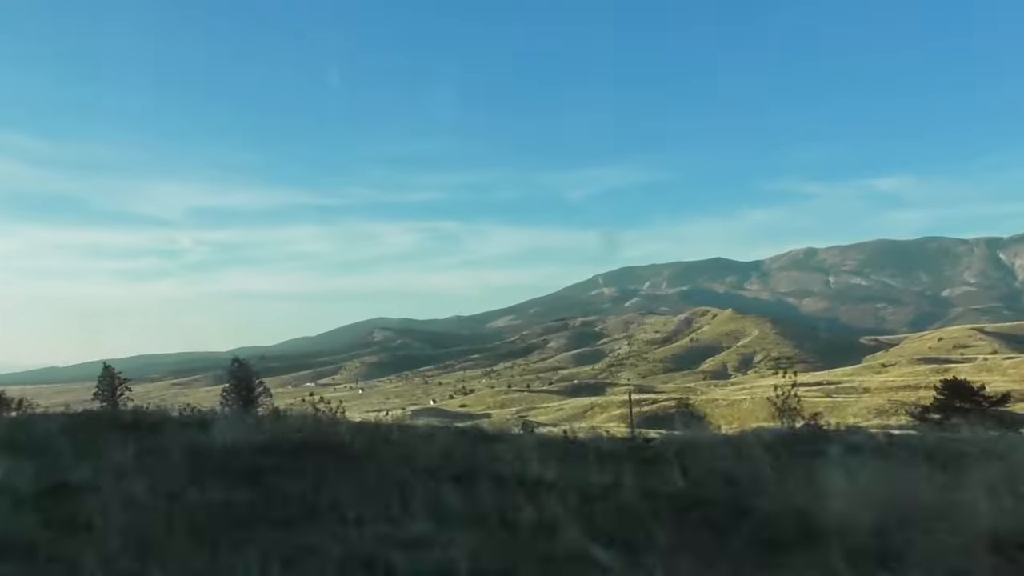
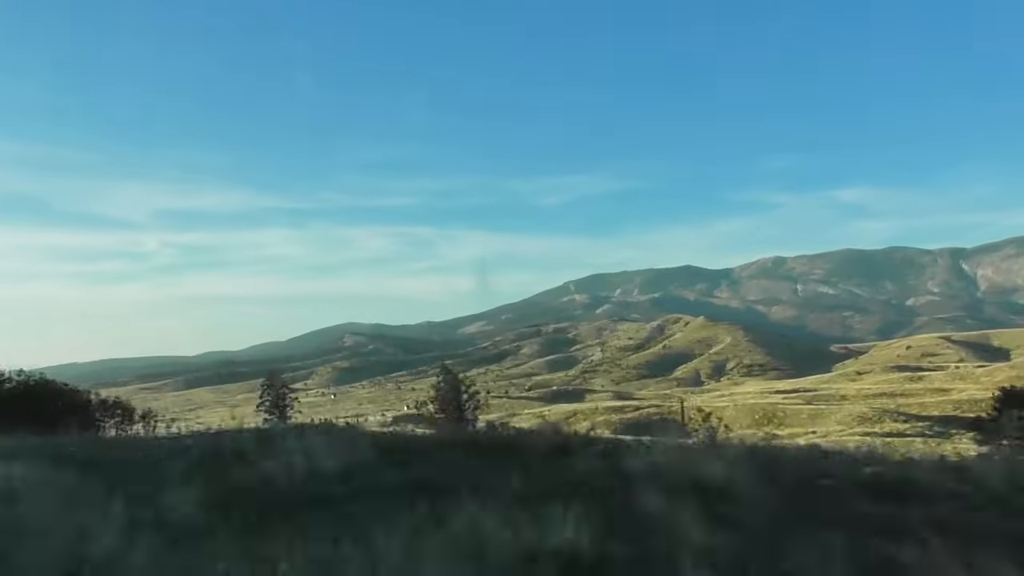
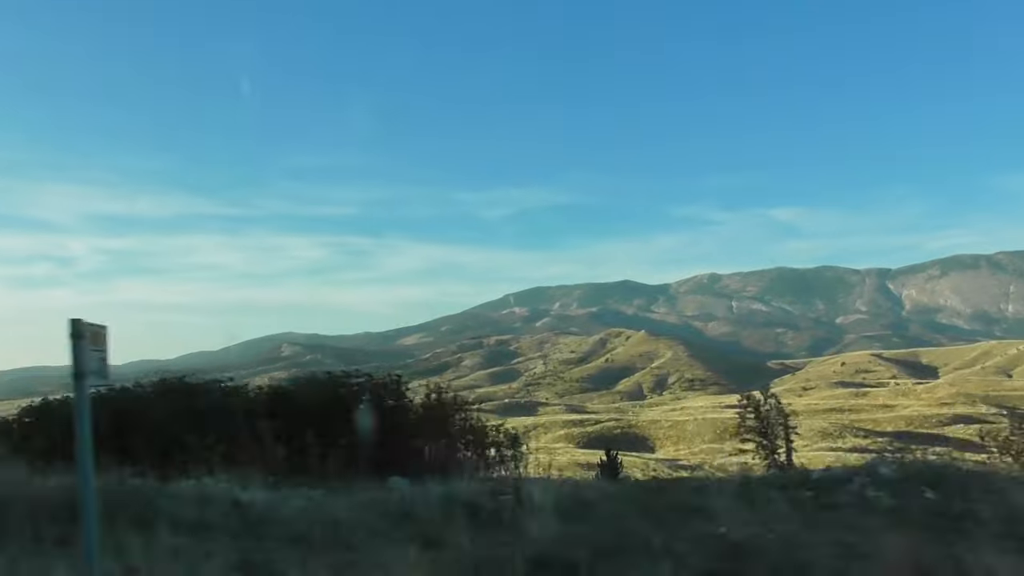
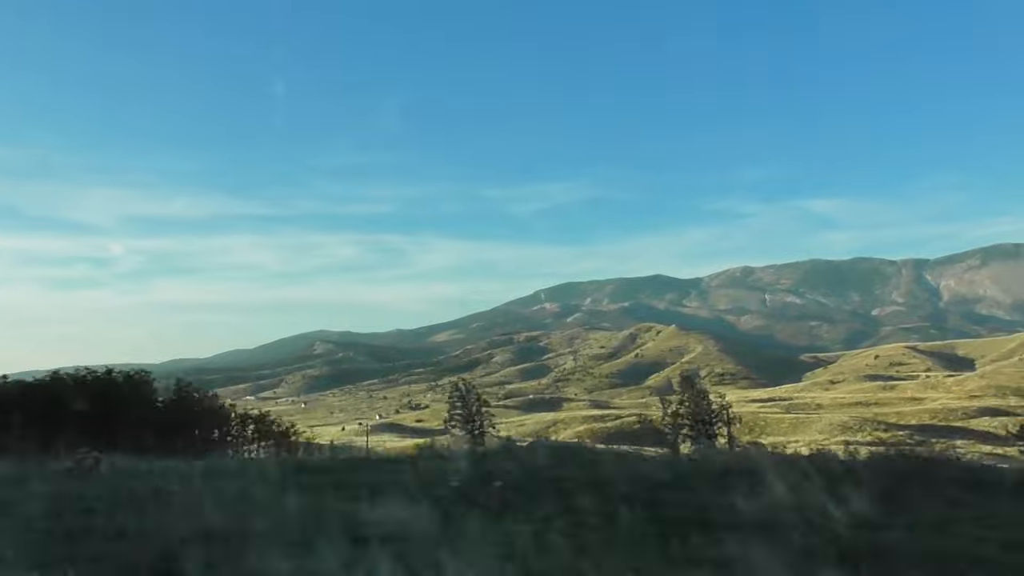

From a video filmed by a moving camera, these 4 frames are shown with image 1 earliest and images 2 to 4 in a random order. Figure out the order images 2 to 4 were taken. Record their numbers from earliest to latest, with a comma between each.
2, 4, 3
